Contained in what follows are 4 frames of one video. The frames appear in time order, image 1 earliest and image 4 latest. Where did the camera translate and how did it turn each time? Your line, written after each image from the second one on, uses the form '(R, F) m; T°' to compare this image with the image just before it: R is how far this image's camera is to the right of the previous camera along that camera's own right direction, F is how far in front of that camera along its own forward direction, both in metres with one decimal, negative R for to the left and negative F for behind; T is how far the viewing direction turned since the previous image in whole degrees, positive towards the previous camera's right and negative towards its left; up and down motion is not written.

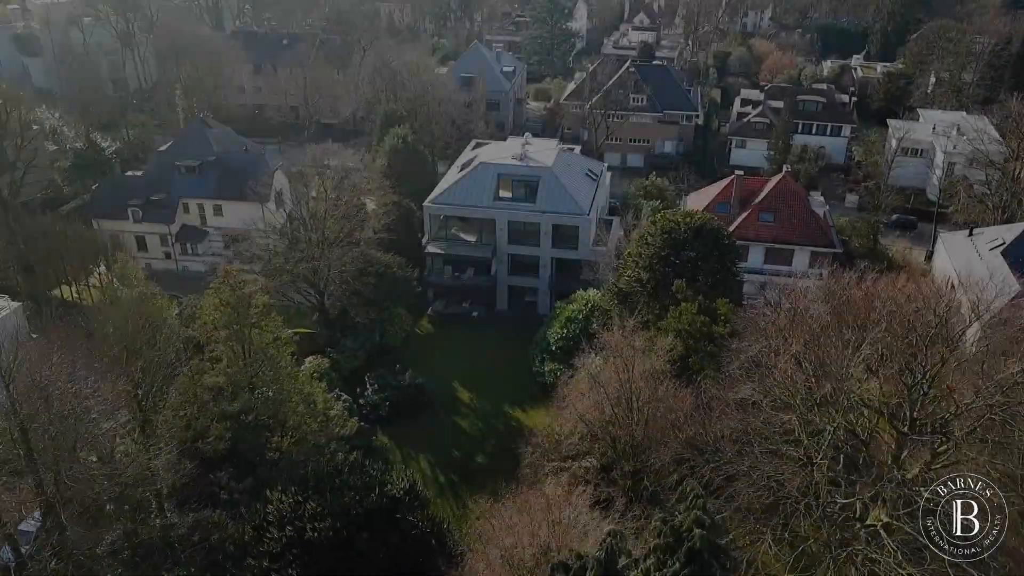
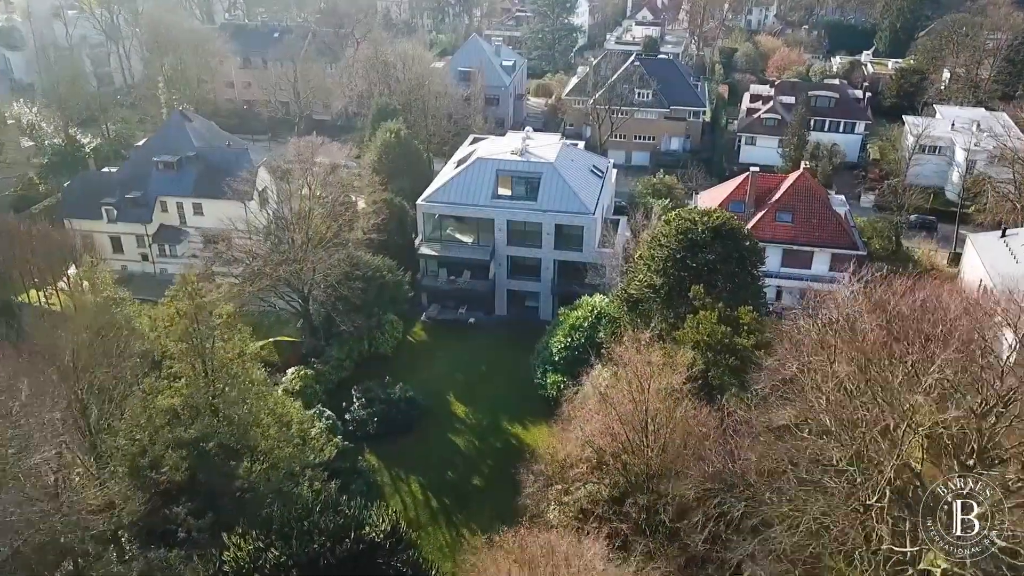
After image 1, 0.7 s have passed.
(0.0, +3.0) m; 0°
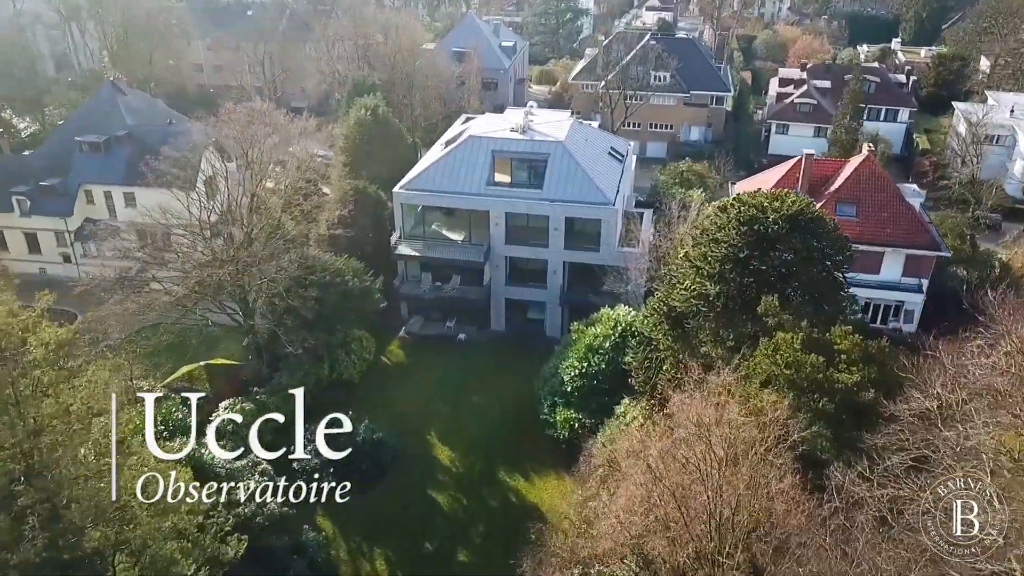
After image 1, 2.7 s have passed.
(0.0, +7.8) m; 0°
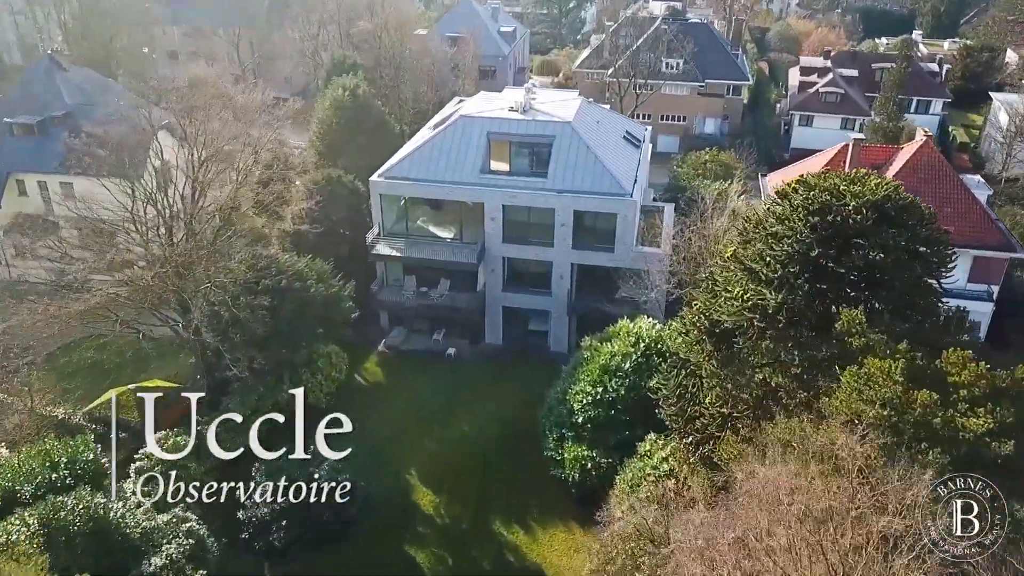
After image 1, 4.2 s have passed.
(0.0, +5.0) m; 0°
